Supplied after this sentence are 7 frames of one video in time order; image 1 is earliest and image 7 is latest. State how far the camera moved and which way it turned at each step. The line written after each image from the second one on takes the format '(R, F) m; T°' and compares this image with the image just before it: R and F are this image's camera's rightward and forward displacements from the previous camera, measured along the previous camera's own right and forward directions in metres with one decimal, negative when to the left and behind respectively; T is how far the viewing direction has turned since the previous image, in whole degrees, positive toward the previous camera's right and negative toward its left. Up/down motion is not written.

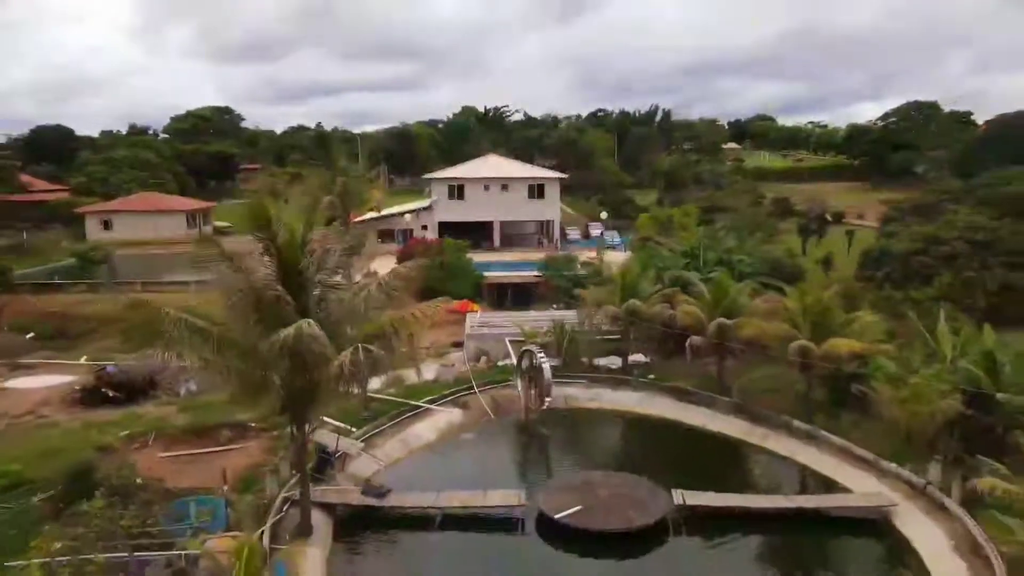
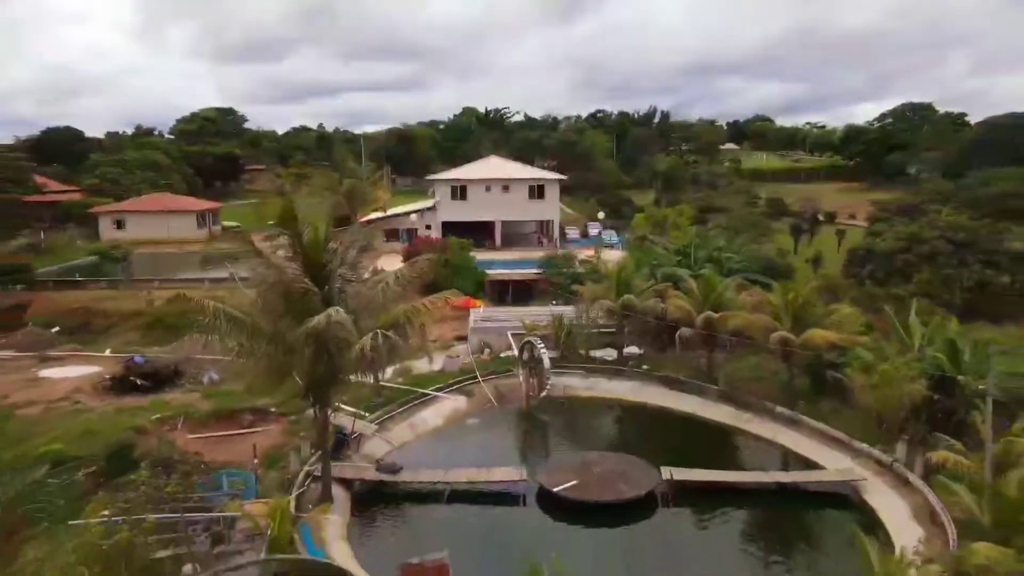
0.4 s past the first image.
(0.0, -1.3) m; 0°
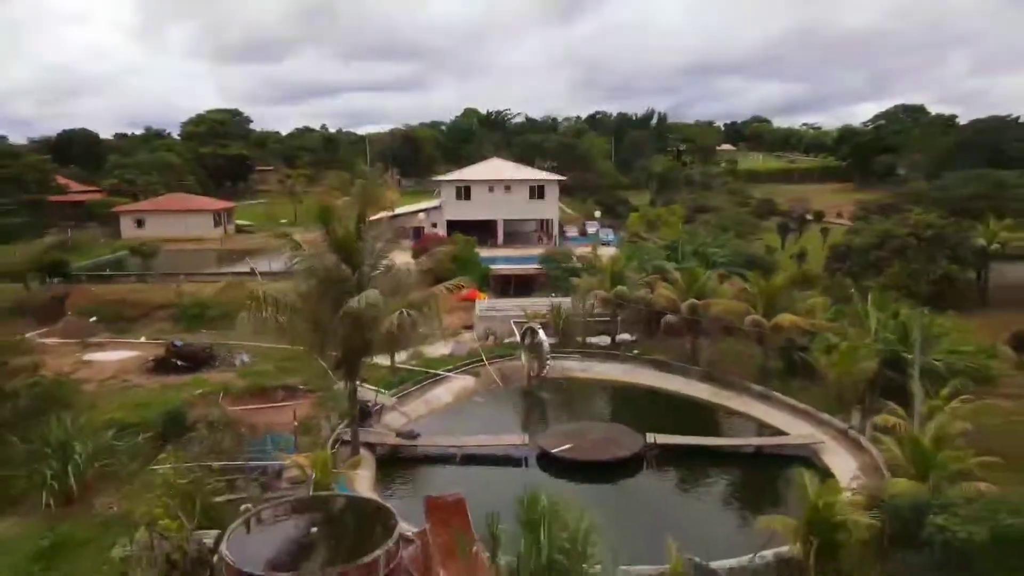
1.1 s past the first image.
(-0.1, -2.1) m; 0°
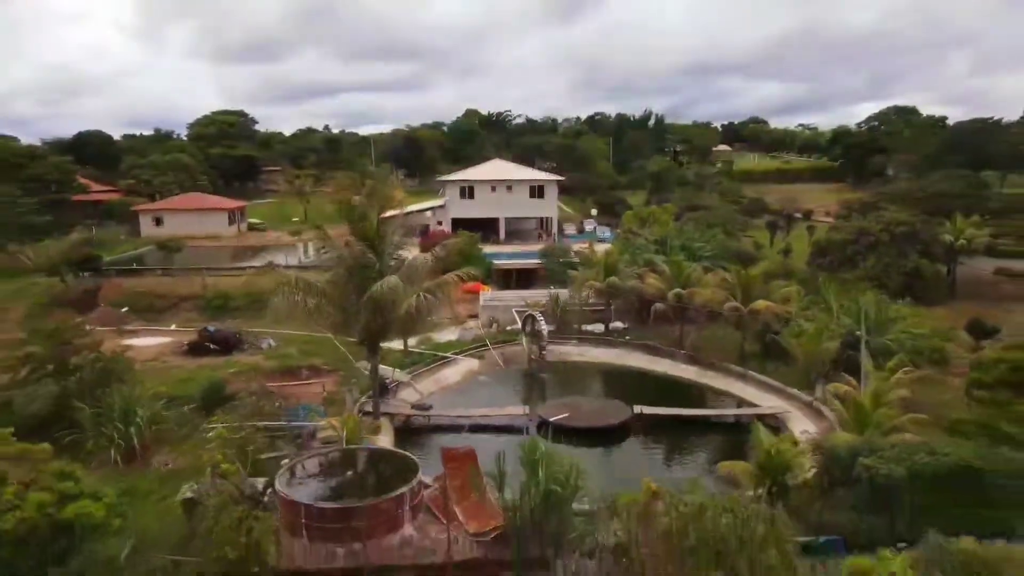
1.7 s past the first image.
(0.0, -2.1) m; 0°
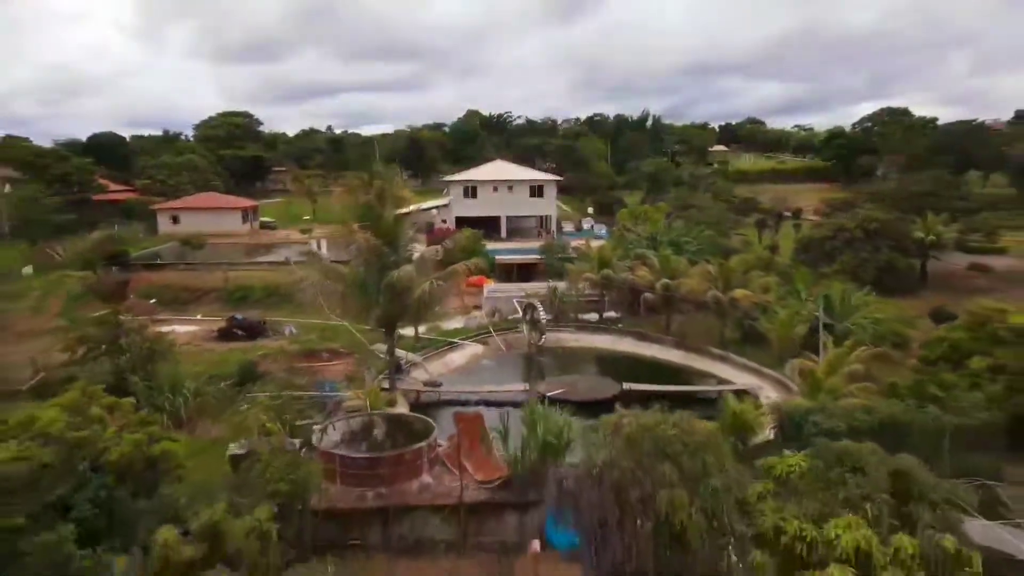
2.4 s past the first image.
(0.0, -2.2) m; 0°
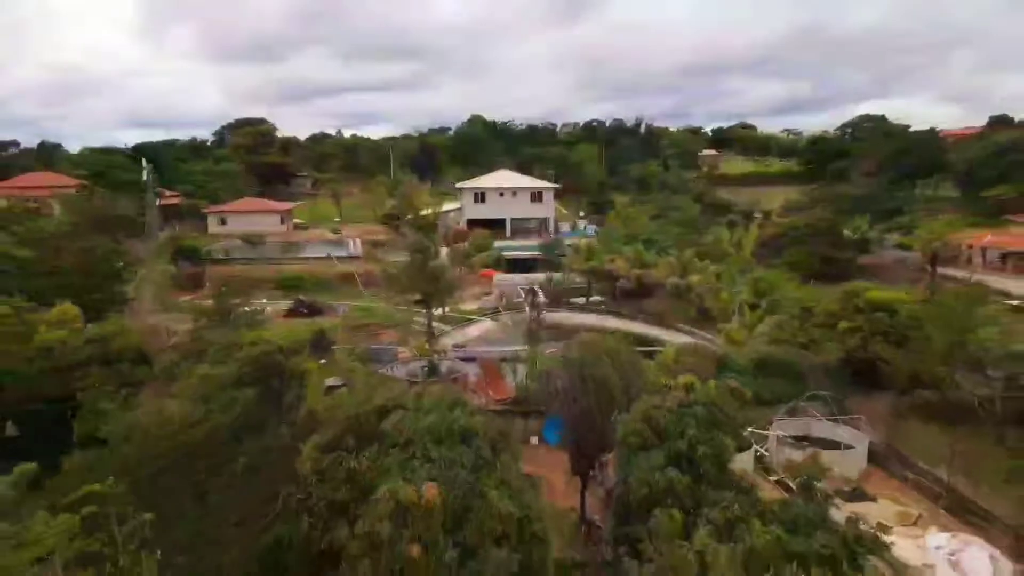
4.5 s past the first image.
(-0.1, -7.2) m; 0°
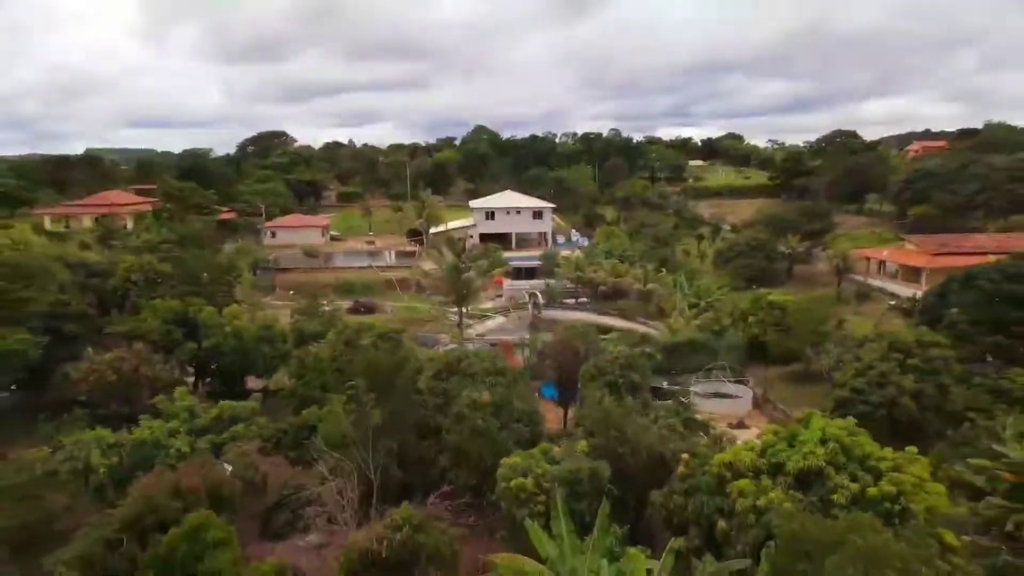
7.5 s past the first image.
(-0.2, -10.7) m; 0°
